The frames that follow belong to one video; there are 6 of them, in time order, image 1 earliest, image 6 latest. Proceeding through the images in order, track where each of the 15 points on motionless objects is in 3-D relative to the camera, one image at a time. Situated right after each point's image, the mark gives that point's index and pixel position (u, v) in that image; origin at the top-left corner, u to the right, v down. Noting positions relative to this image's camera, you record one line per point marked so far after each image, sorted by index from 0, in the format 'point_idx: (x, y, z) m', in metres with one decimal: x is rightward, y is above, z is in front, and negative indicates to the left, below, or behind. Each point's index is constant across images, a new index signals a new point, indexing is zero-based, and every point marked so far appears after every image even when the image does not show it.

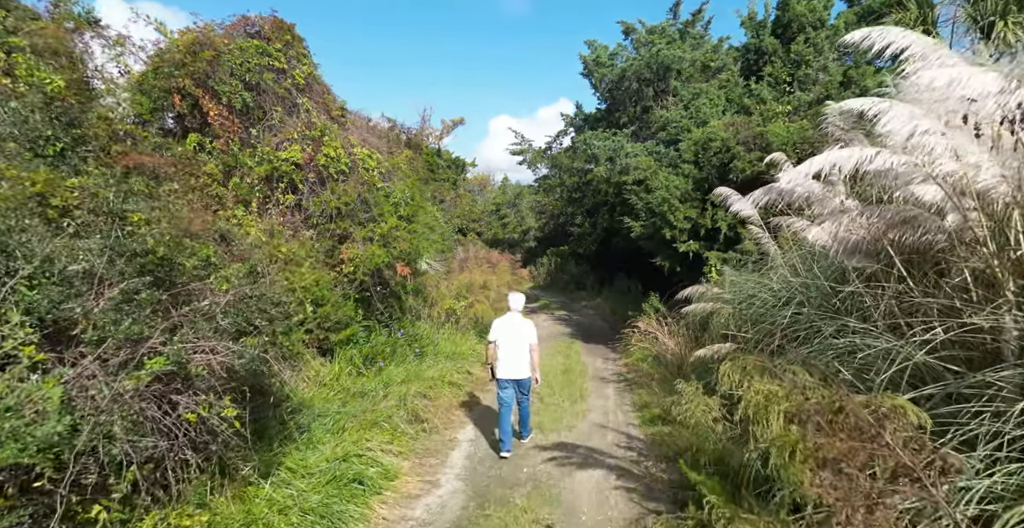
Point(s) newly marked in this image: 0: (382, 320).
0: (-1.9, -0.8, +8.9) m
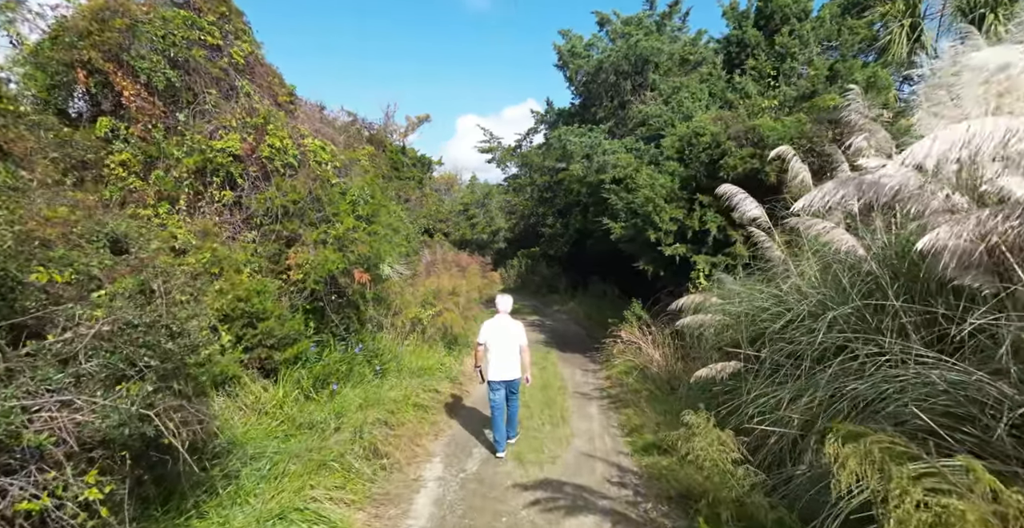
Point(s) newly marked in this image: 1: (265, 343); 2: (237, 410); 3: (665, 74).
0: (-2.2, -0.9, +7.9) m
1: (-2.6, -0.8, +6.4) m
2: (-2.7, -1.4, +6.0) m
3: (+3.2, +4.0, +13.0) m
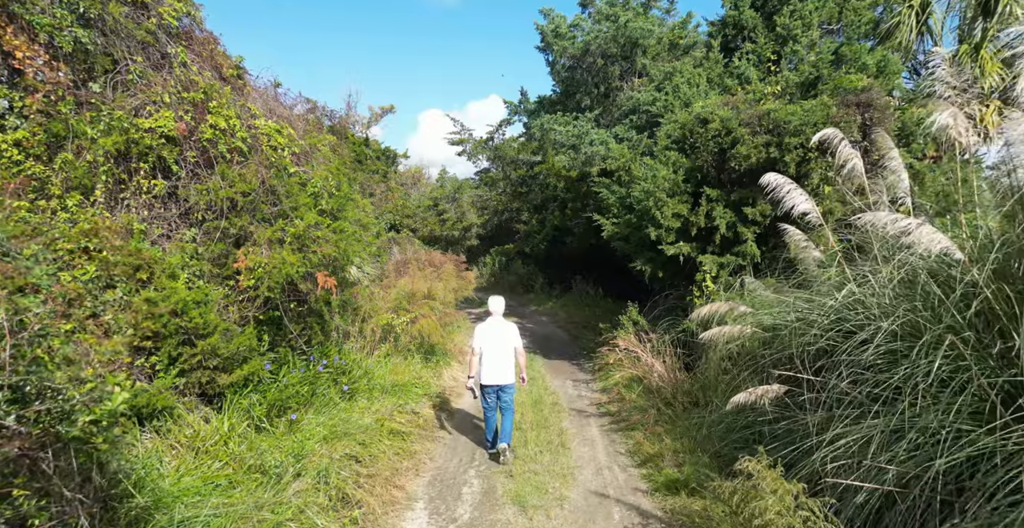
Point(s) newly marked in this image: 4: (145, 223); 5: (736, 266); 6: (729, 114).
0: (-2.3, -0.9, +6.8) m
1: (-2.6, -0.9, +5.3) m
2: (-2.7, -1.4, +4.8) m
3: (+2.8, +4.0, +12.1) m
4: (-3.3, +0.4, +5.6) m
5: (+2.9, 0.0, +7.9) m
6: (+2.6, +1.8, +7.5) m
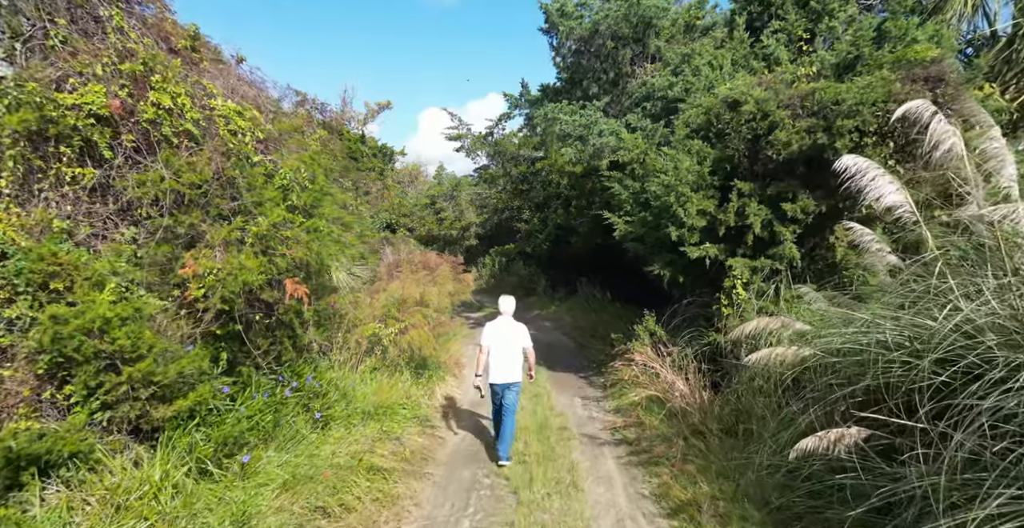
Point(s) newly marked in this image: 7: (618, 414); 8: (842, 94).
0: (-2.3, -1.0, +5.8) m
1: (-2.6, -0.9, +4.3) m
2: (-2.6, -1.5, +3.8) m
3: (+2.8, +4.0, +11.1) m
4: (-3.3, +0.3, +4.6) m
5: (+2.9, -0.1, +6.9) m
6: (+2.7, +1.8, +6.5) m
7: (+1.3, -1.8, +7.3) m
8: (+3.1, +1.6, +5.8) m
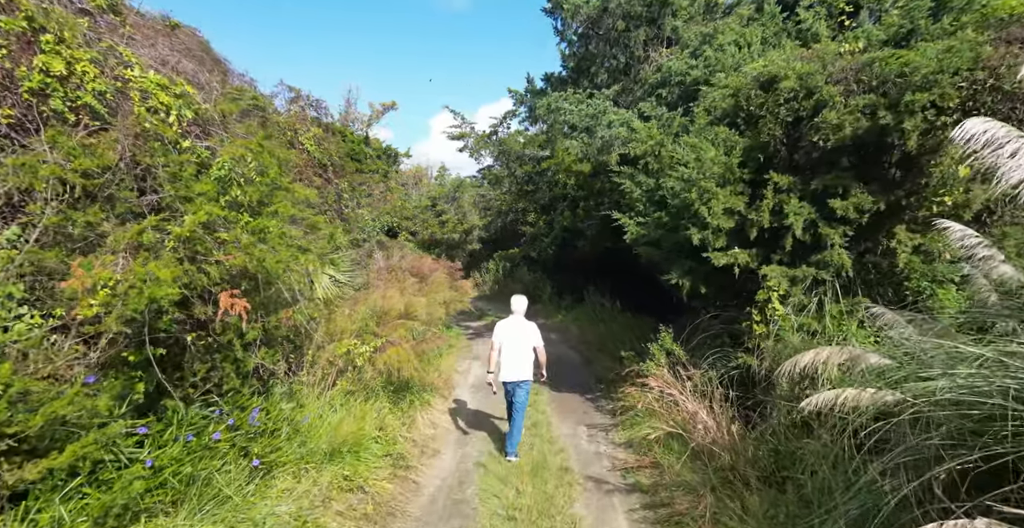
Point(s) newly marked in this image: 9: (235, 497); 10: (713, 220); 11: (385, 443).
0: (-2.4, -1.0, +4.7) m
1: (-2.7, -1.0, +3.2) m
2: (-2.8, -1.5, +2.7) m
3: (+2.8, +3.9, +9.9) m
4: (-3.4, +0.3, +3.5) m
5: (+2.8, -0.1, +5.8) m
6: (+2.6, +1.7, +5.4) m
7: (+1.2, -1.8, +6.2) m
8: (+3.0, +1.5, +4.6) m
9: (-1.9, -1.6, +4.1) m
10: (+1.9, +0.4, +6.0) m
11: (-1.2, -1.7, +5.9) m
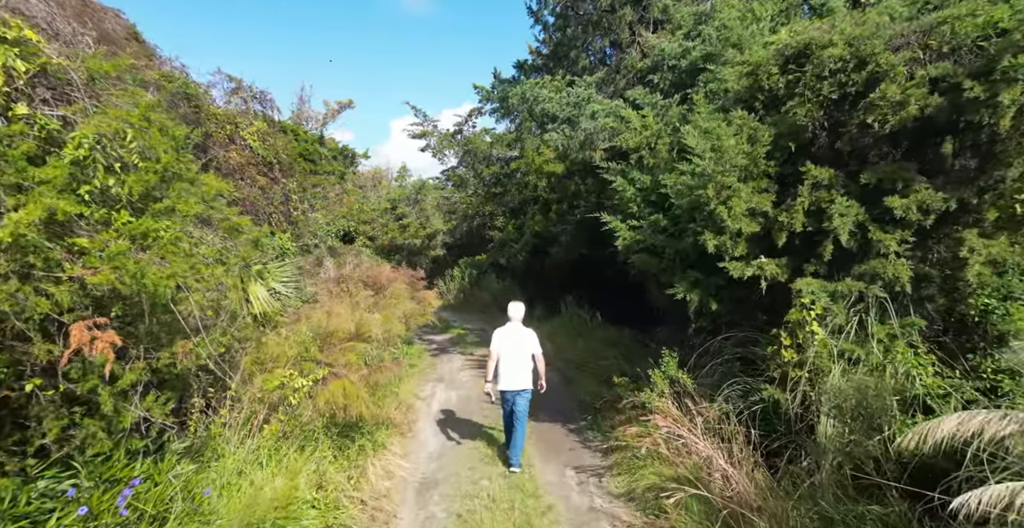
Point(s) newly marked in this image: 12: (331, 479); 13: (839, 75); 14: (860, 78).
0: (-2.5, -1.1, +3.3) m
1: (-2.7, -1.1, +1.8) m
2: (-2.8, -1.6, +1.3) m
3: (+2.4, +3.7, +8.9) m
4: (-3.4, +0.2, +2.1) m
5: (+2.6, -0.2, +4.7) m
6: (+2.4, +1.6, +4.3) m
7: (+1.0, -1.9, +5.0) m
8: (+2.8, +1.4, +3.5) m
9: (-1.9, -1.6, +2.8) m
10: (+1.8, +0.3, +4.9) m
11: (-1.4, -1.8, +4.6) m
12: (-1.5, -1.8, +5.0) m
13: (+2.4, +1.4, +4.5) m
14: (+2.4, +1.3, +4.3) m
